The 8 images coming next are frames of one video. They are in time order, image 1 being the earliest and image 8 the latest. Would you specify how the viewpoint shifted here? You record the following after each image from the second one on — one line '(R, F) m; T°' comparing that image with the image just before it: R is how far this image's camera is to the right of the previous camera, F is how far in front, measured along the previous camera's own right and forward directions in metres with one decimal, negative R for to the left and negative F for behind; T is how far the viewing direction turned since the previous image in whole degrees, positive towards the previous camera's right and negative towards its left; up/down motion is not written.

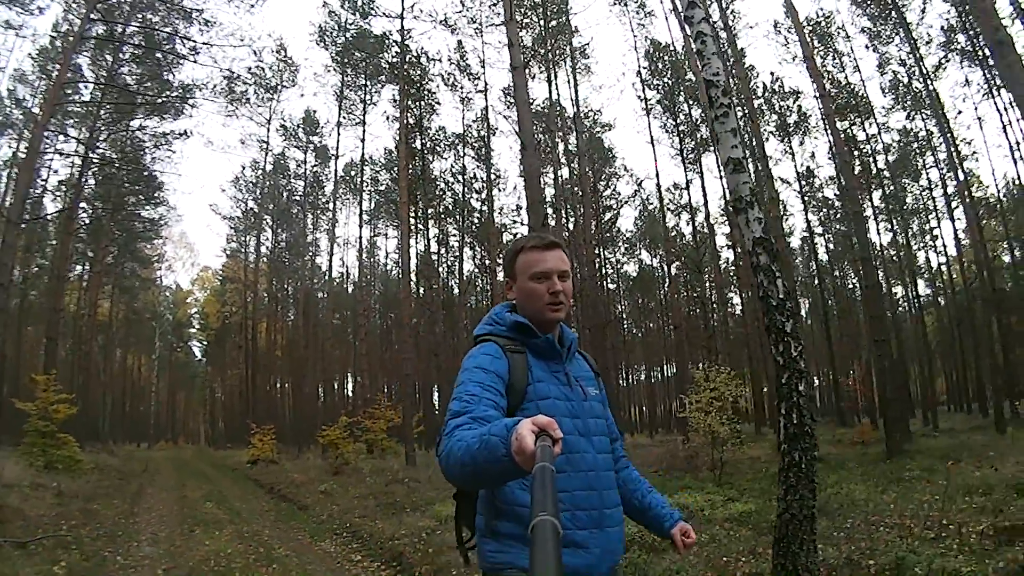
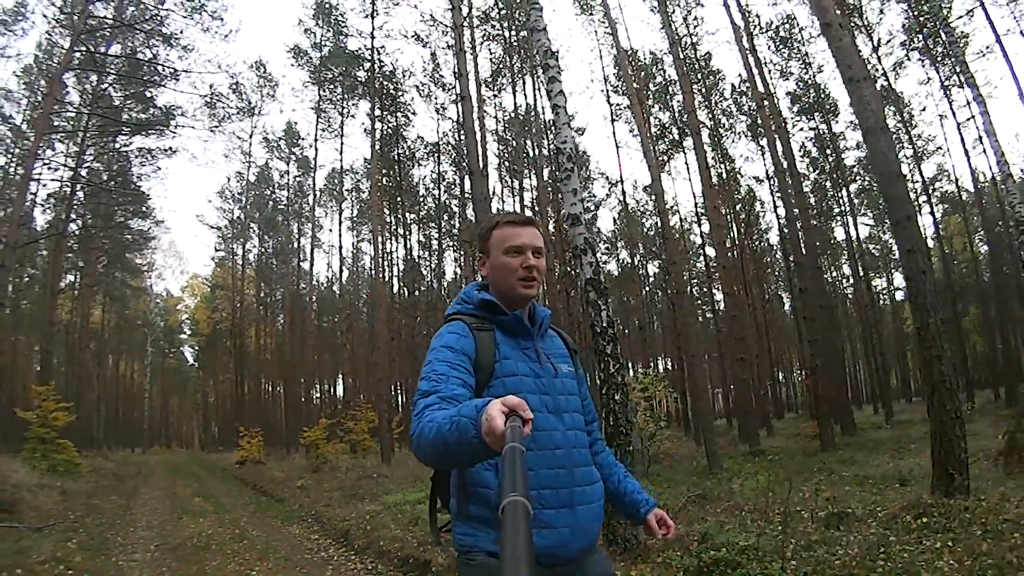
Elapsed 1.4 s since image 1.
(+0.5, -0.8) m; +1°
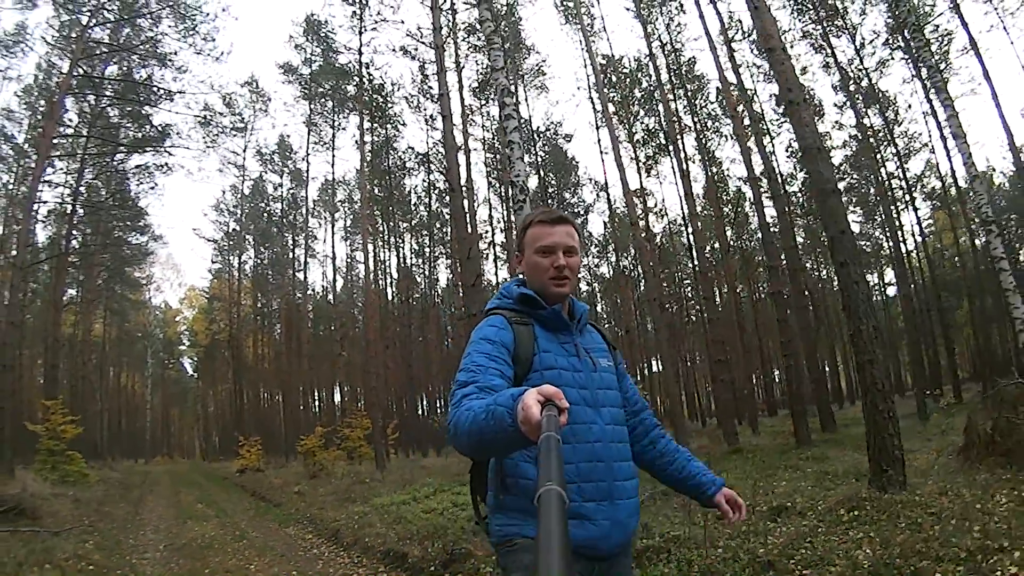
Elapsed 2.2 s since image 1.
(+0.2, -0.4) m; 0°
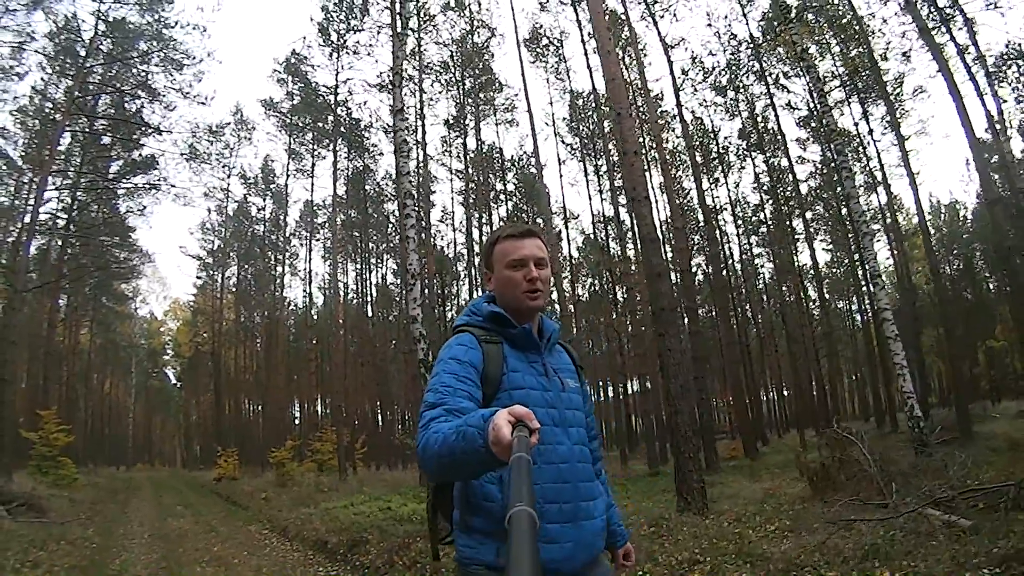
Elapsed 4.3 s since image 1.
(+0.6, -1.3) m; +1°
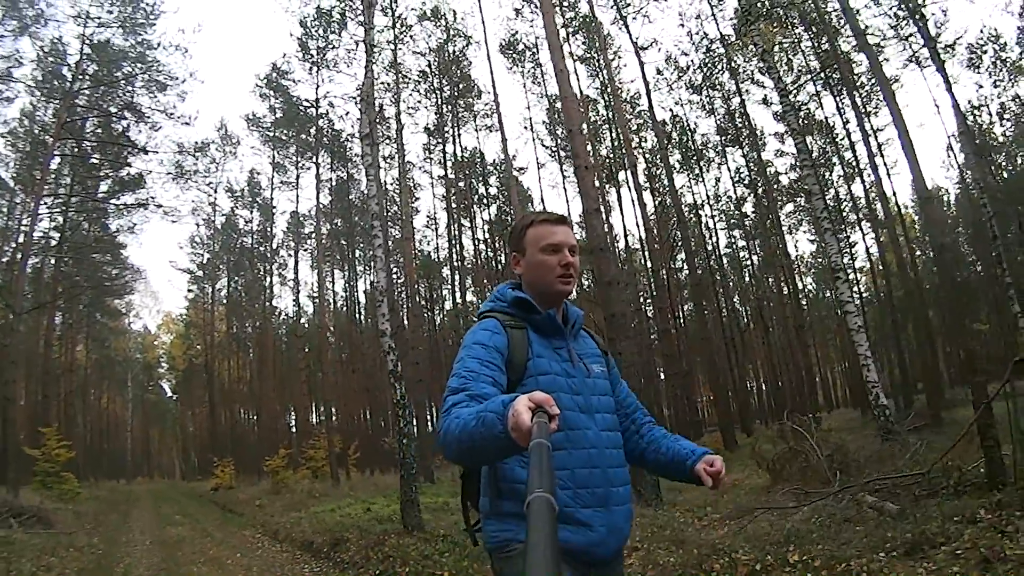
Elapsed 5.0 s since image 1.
(+0.2, -0.4) m; +1°
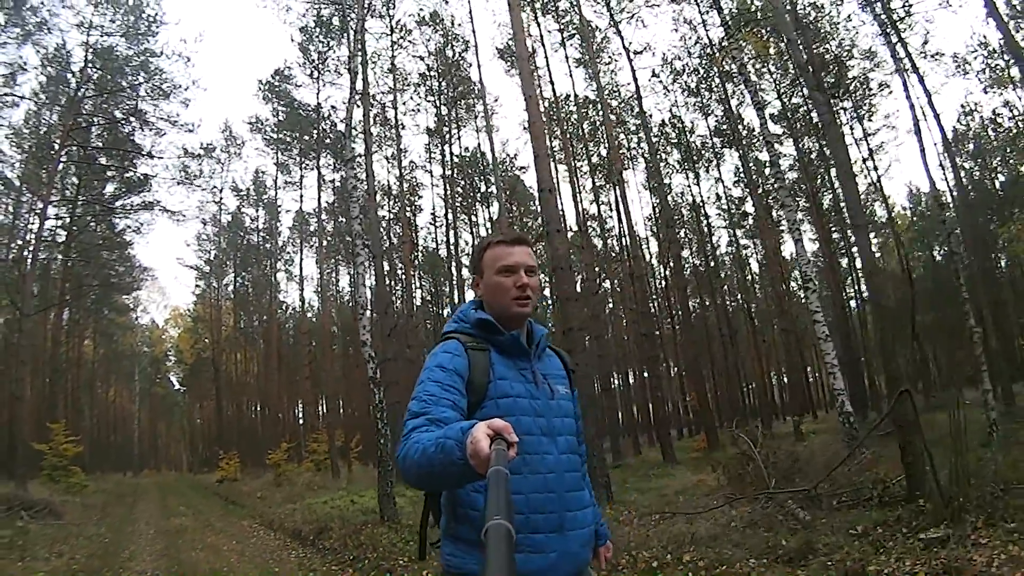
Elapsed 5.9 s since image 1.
(+0.3, -0.4) m; -1°
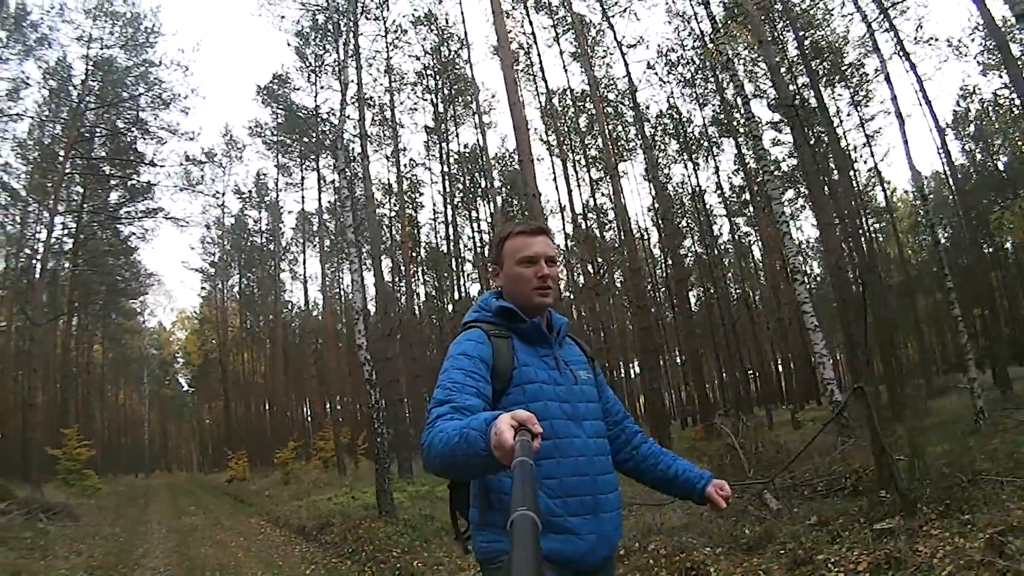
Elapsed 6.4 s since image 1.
(+0.1, -0.2) m; 0°
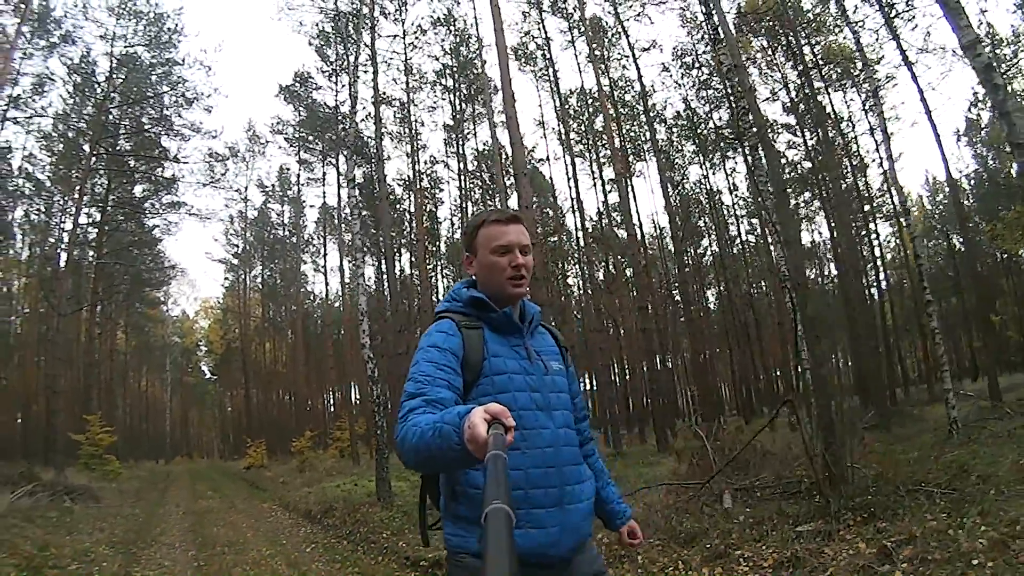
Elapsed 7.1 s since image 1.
(+0.2, -0.3) m; -2°
